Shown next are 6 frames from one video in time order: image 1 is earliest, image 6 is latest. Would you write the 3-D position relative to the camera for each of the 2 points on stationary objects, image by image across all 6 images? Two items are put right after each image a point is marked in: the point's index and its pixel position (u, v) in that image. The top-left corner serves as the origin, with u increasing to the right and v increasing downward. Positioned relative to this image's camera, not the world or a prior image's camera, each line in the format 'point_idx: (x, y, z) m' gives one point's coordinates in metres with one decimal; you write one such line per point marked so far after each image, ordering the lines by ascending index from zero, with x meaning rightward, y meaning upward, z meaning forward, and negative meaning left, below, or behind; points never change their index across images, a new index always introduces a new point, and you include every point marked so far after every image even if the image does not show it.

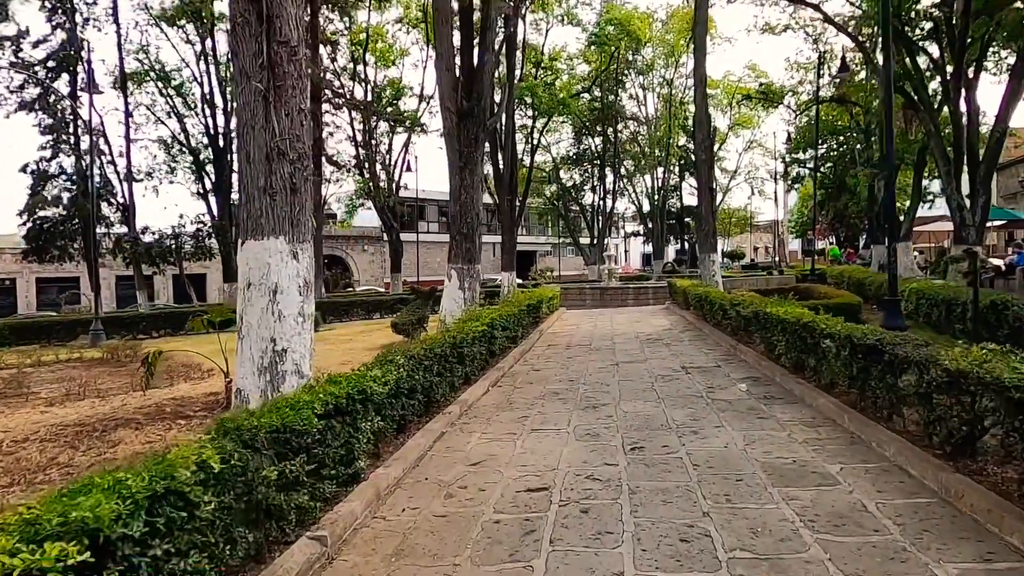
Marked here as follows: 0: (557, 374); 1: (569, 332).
0: (+0.6, -1.1, +8.8) m
1: (+1.2, -0.9, +14.4) m
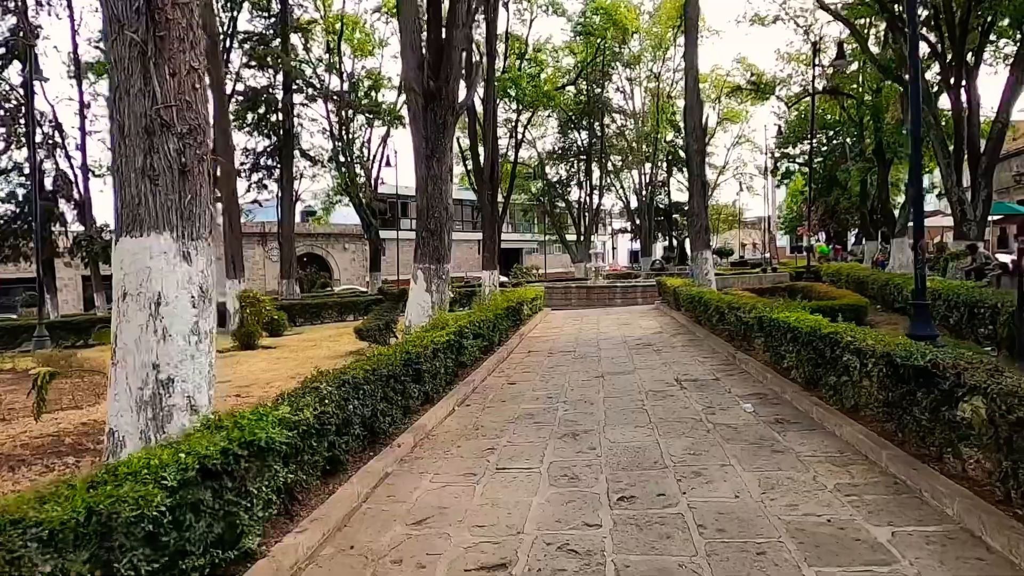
0: (+0.3, -1.2, +7.8) m
1: (+0.8, -0.9, +13.4) m
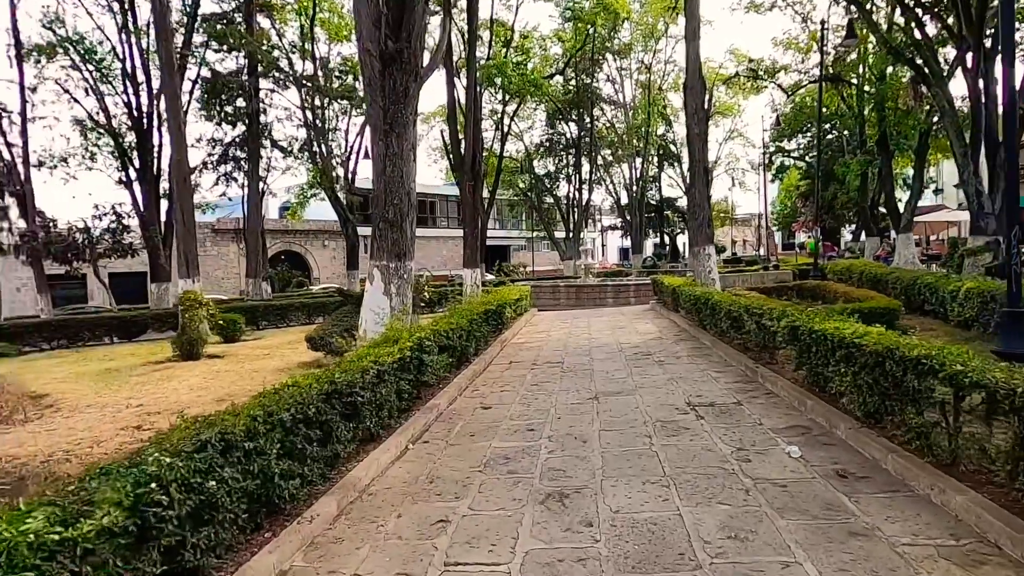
0: (0.0, -1.2, +6.2) m
1: (+0.5, -1.0, +11.9) m
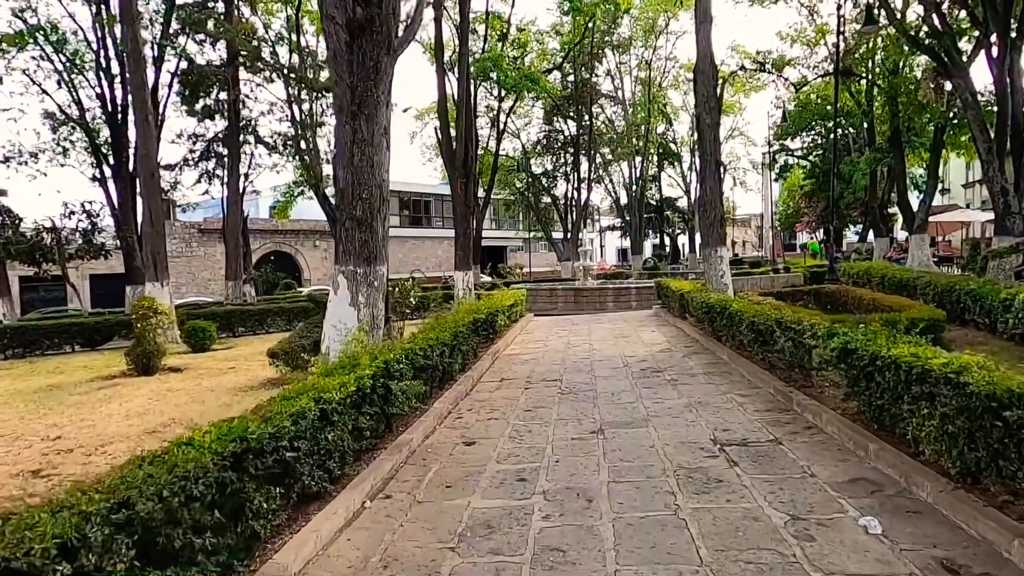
0: (-0.1, -1.3, +5.1) m
1: (+0.4, -1.0, +10.7) m
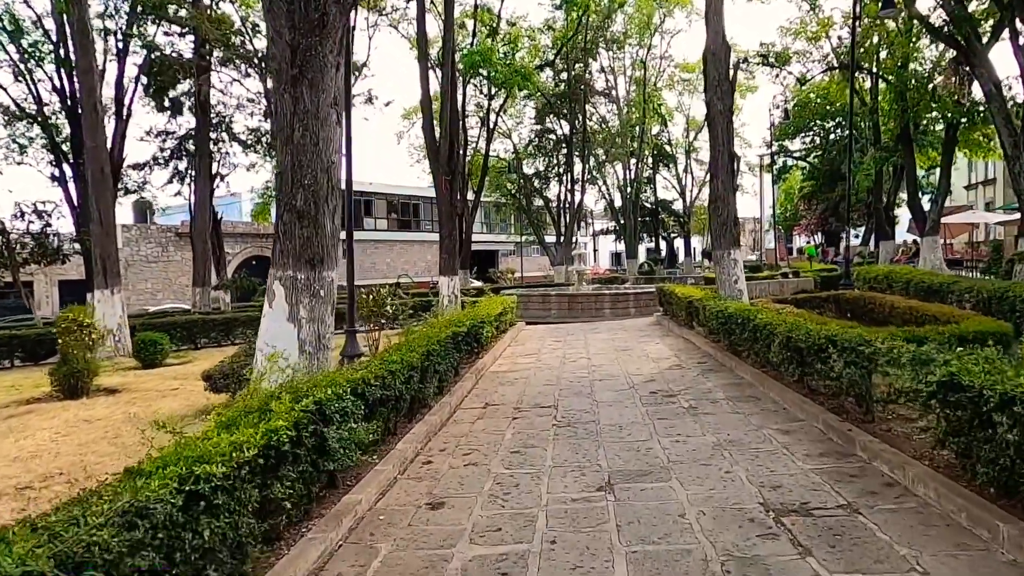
0: (-0.2, -1.4, +3.7) m
1: (+0.2, -1.2, +9.4) m
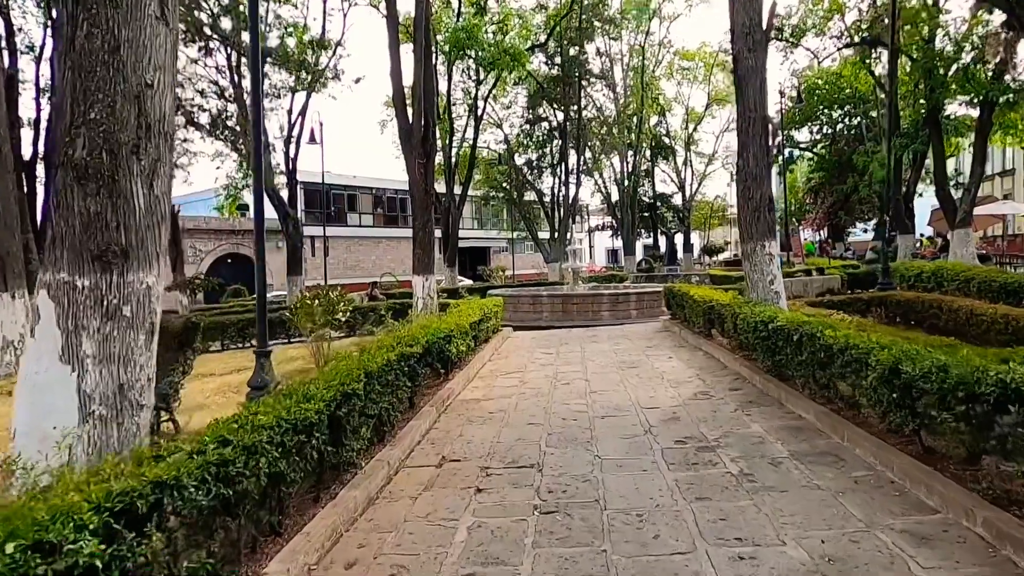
0: (-0.4, -1.4, +1.6) m
1: (-0.1, -1.2, +7.2) m
